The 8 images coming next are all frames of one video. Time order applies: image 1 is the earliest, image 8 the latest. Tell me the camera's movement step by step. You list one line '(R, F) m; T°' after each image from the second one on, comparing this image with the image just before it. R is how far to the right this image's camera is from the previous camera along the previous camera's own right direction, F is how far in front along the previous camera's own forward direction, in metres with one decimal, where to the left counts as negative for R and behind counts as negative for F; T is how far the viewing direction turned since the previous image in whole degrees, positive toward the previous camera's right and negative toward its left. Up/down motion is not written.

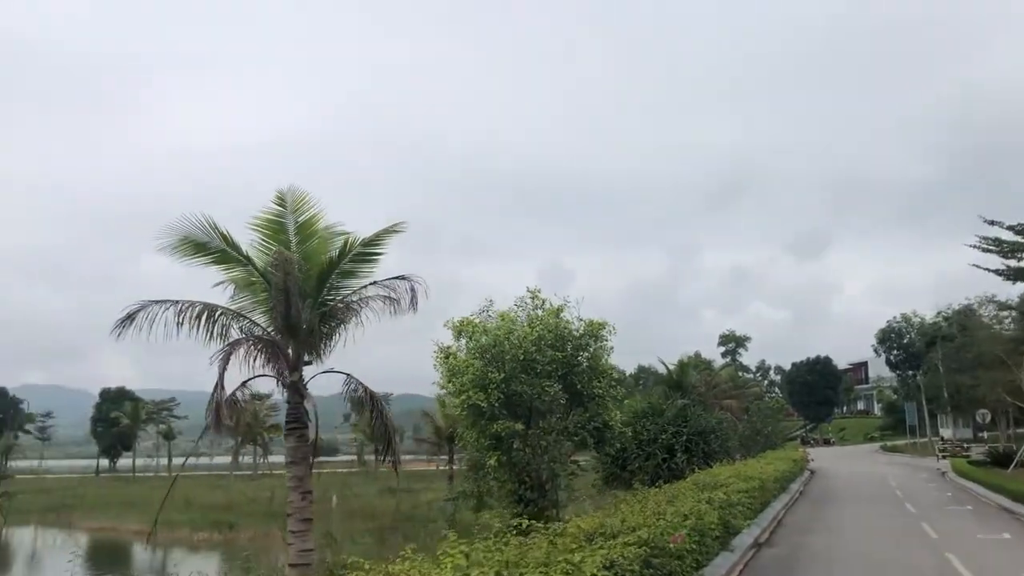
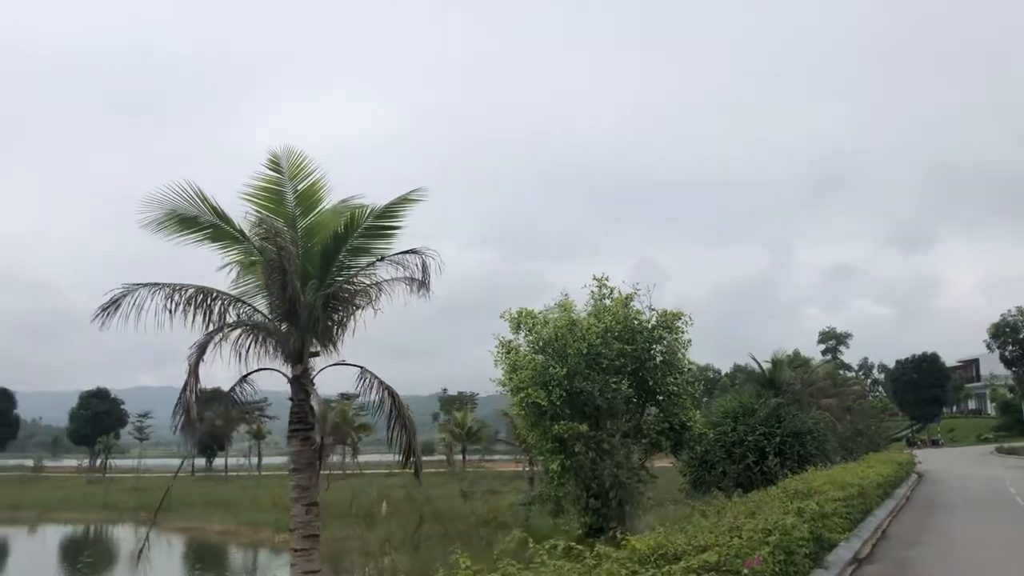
(+0.4, +1.1) m; -6°
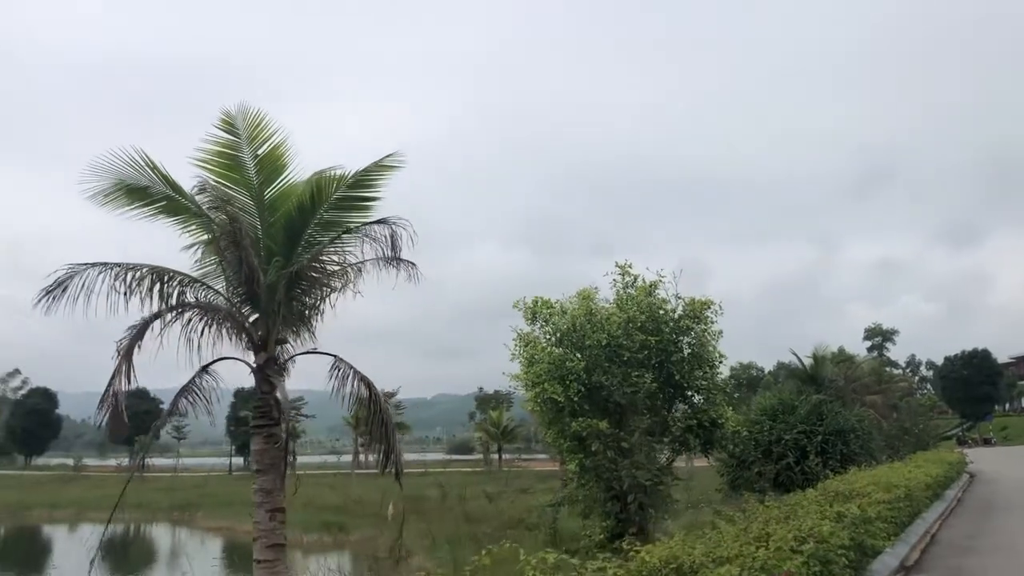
(+0.3, +0.7) m; -3°
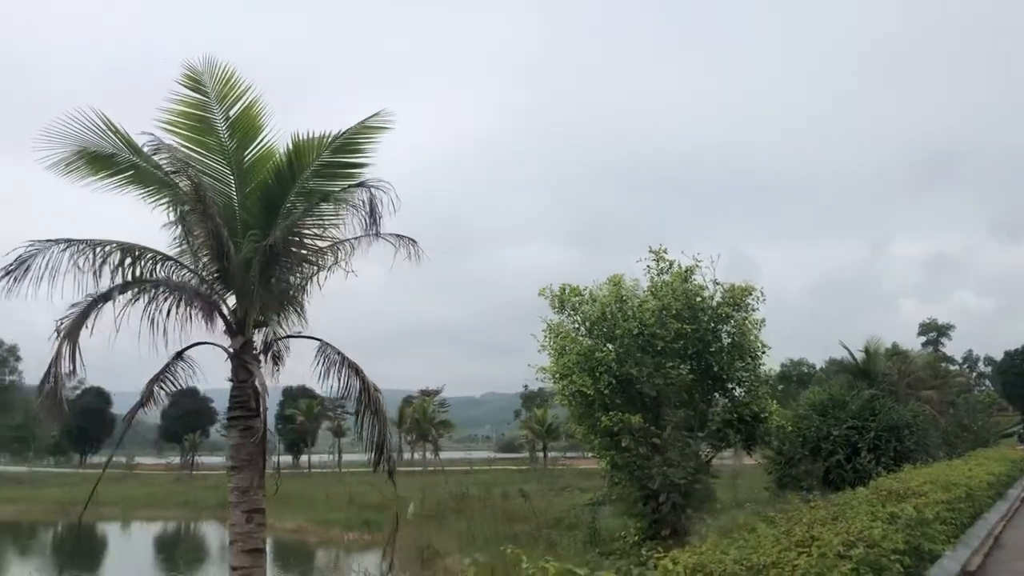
(+0.3, +0.6) m; -3°
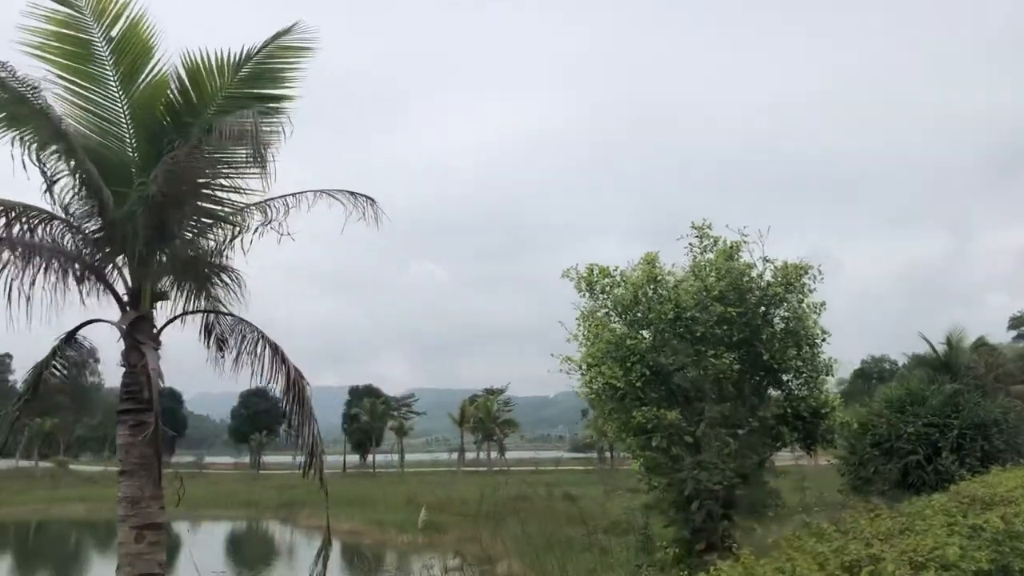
(+0.6, +1.1) m; -5°
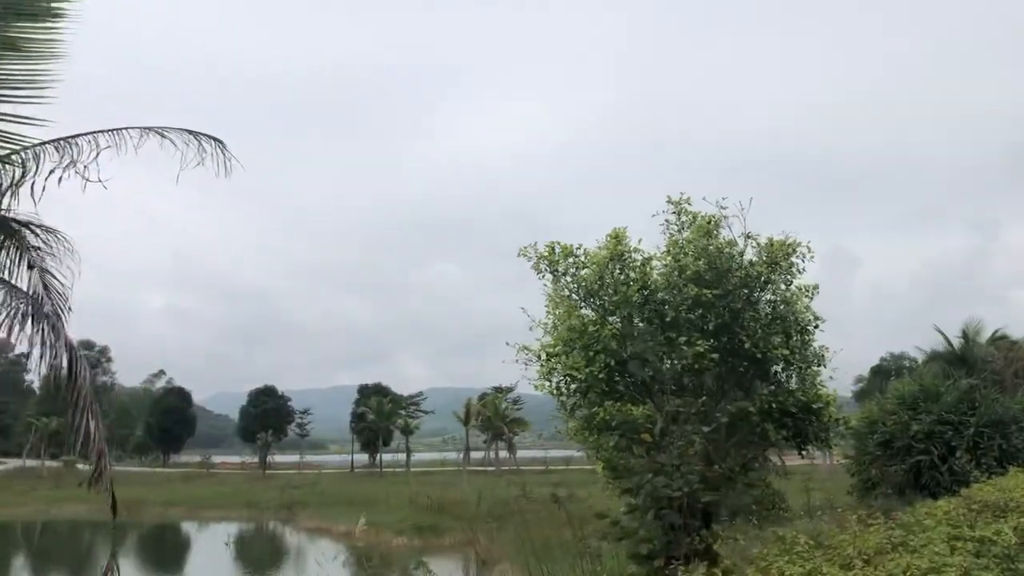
(+0.7, +1.0) m; -1°
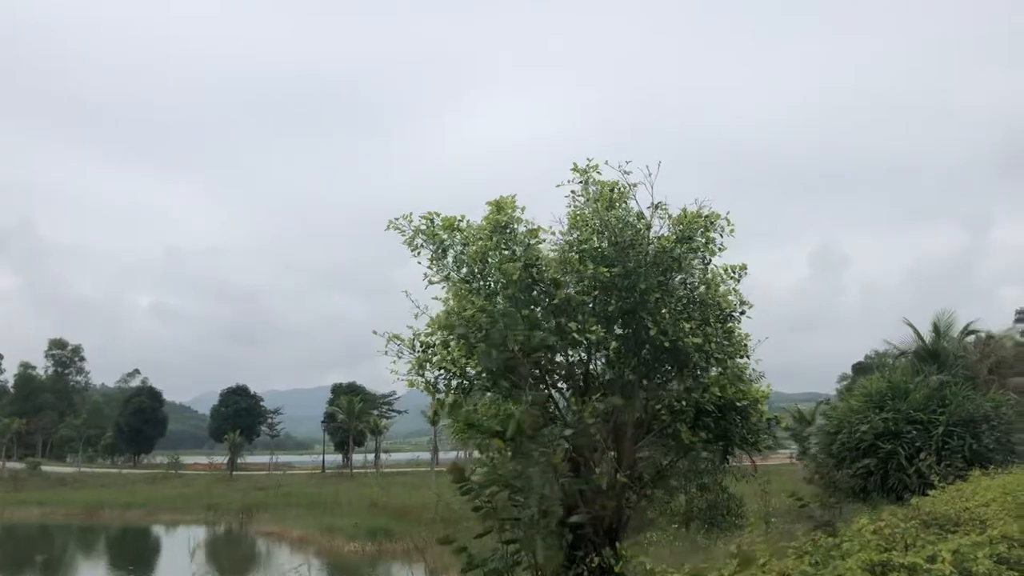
(+1.1, +1.3) m; +1°
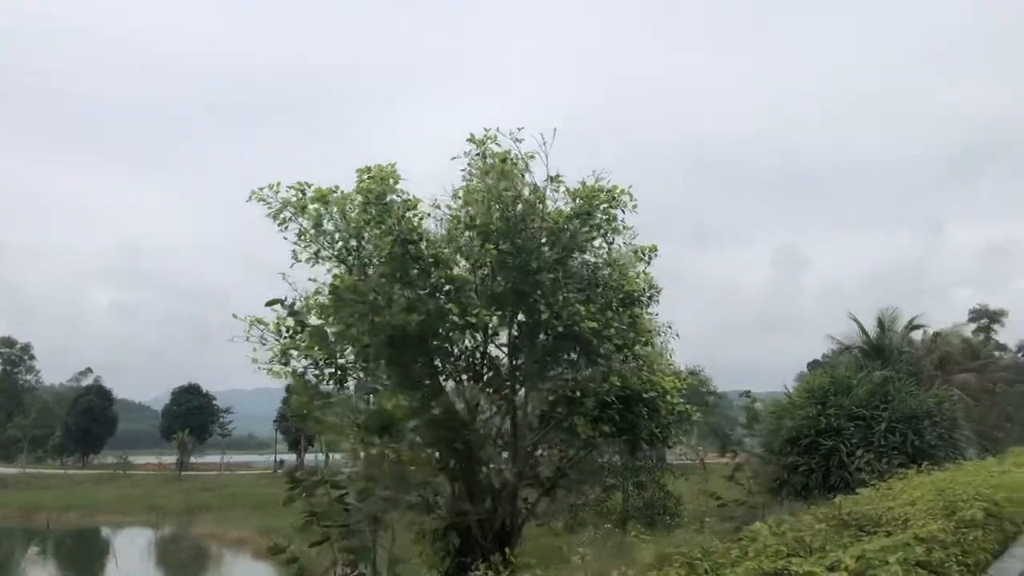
(+0.7, +0.7) m; +2°
